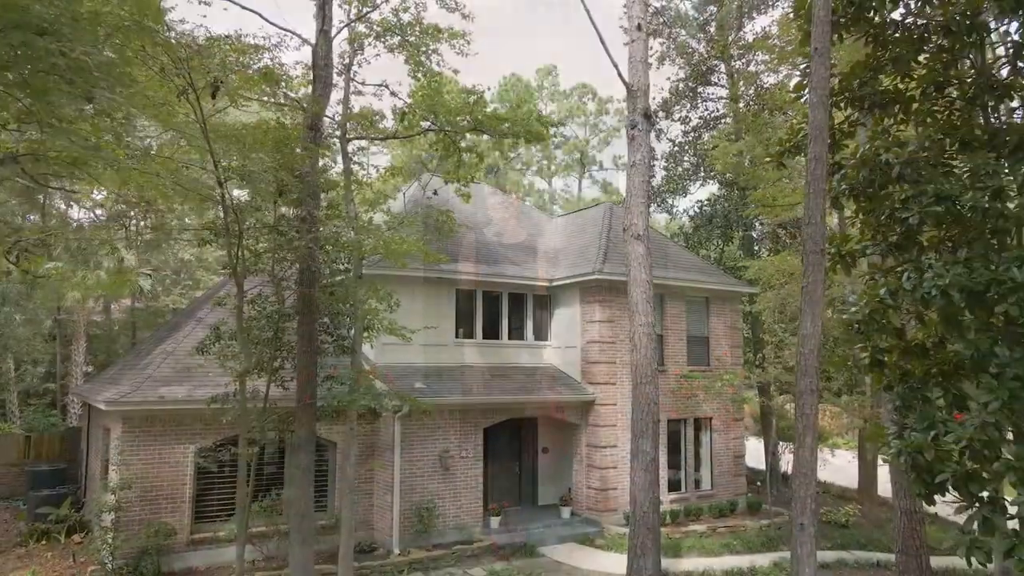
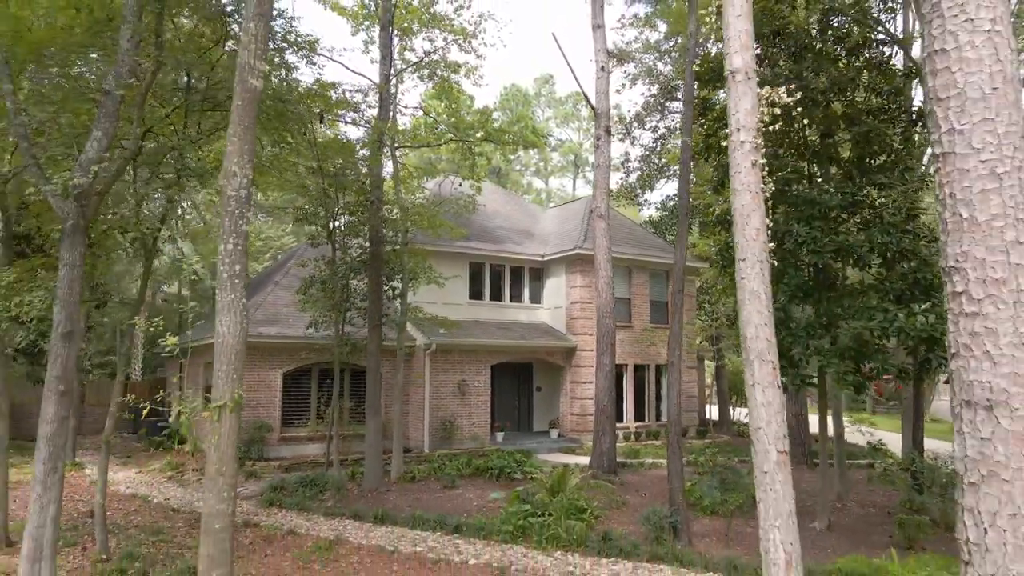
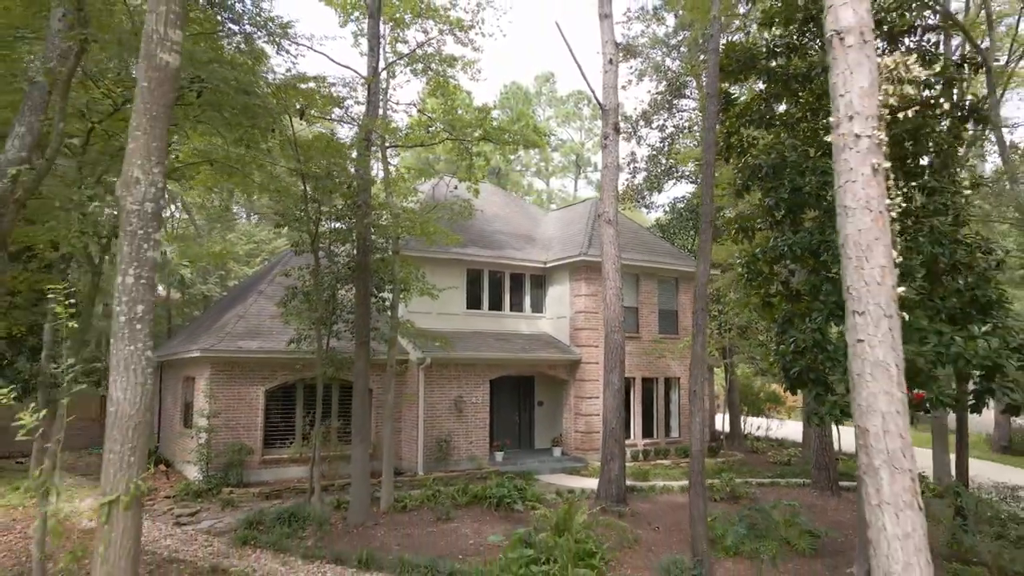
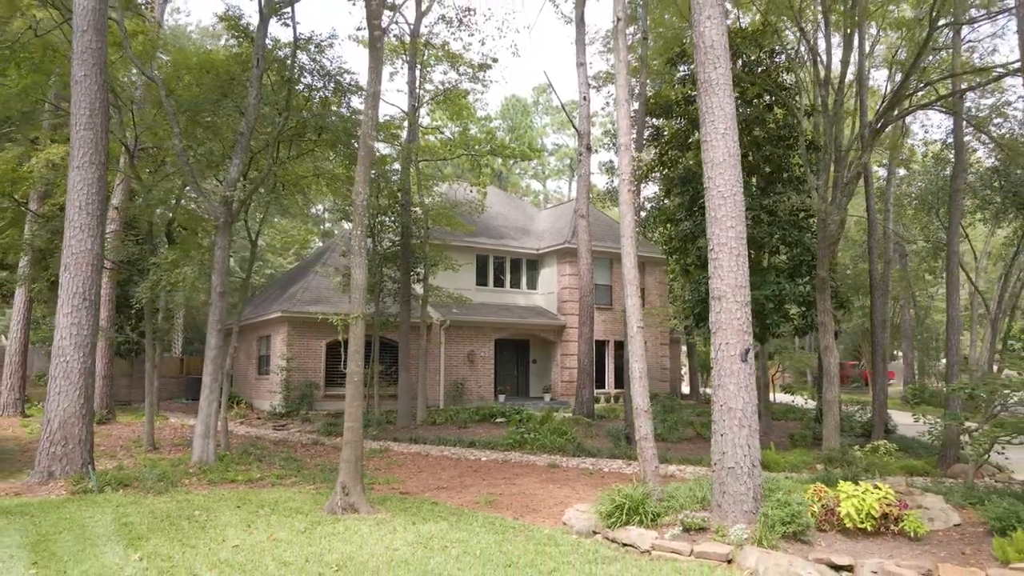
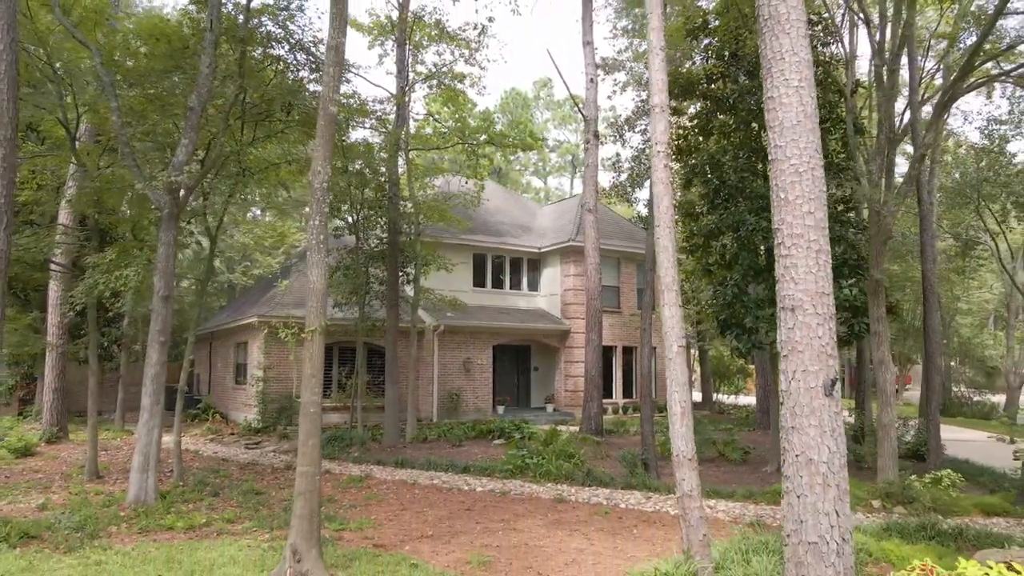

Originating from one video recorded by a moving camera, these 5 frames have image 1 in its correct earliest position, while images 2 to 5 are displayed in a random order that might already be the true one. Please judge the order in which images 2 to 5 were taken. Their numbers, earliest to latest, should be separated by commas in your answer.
3, 2, 5, 4
